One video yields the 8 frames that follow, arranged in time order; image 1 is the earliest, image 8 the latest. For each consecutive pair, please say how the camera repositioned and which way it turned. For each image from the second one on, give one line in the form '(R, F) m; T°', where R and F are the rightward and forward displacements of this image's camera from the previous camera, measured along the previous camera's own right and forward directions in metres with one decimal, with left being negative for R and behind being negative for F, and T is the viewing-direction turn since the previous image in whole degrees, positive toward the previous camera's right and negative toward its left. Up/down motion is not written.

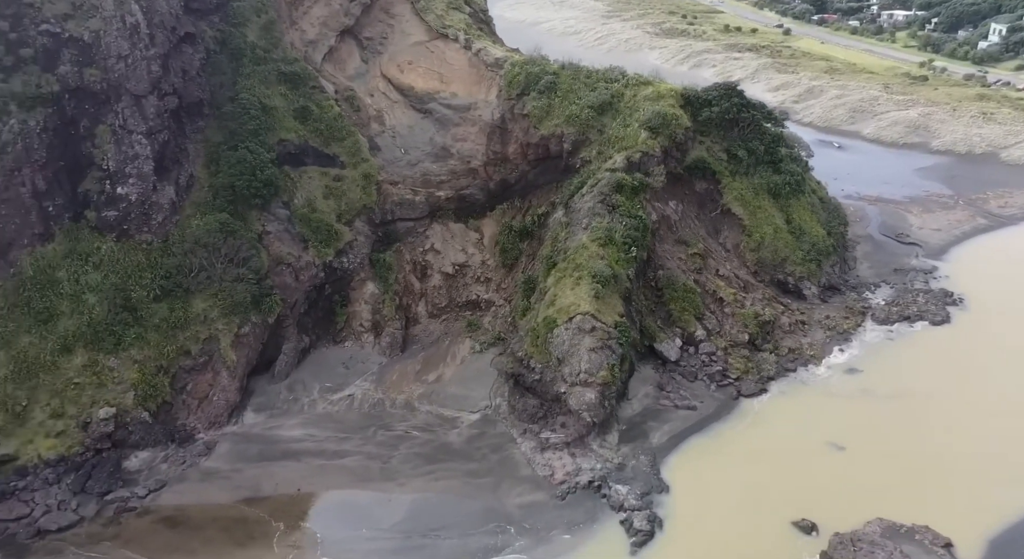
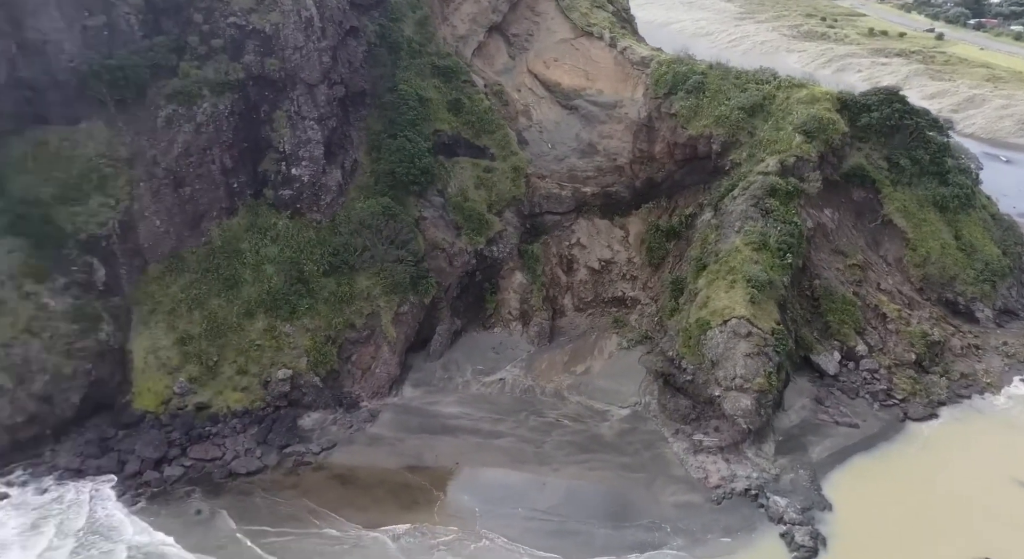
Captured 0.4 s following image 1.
(-1.0, -0.2) m; -9°
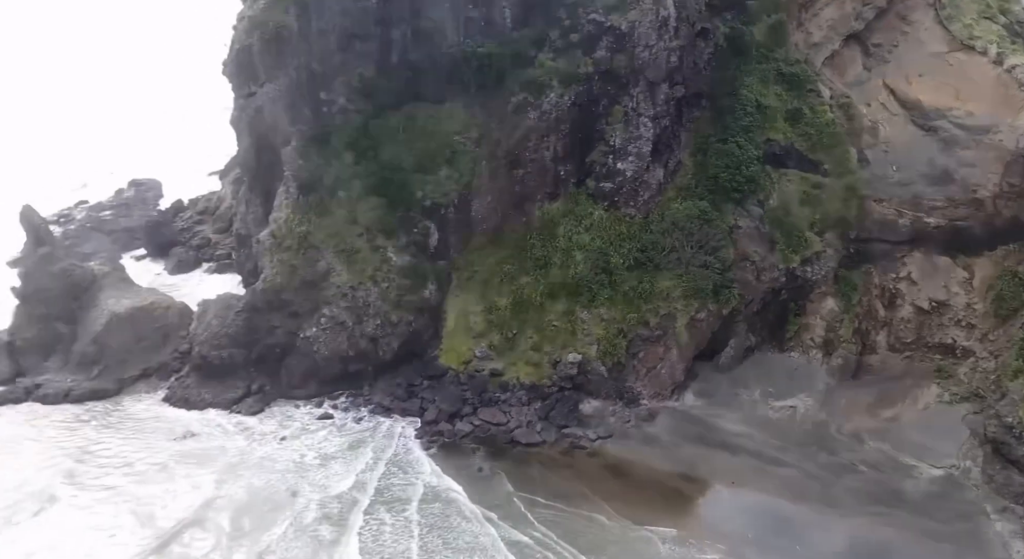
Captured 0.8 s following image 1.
(-1.1, -0.3) m; -20°
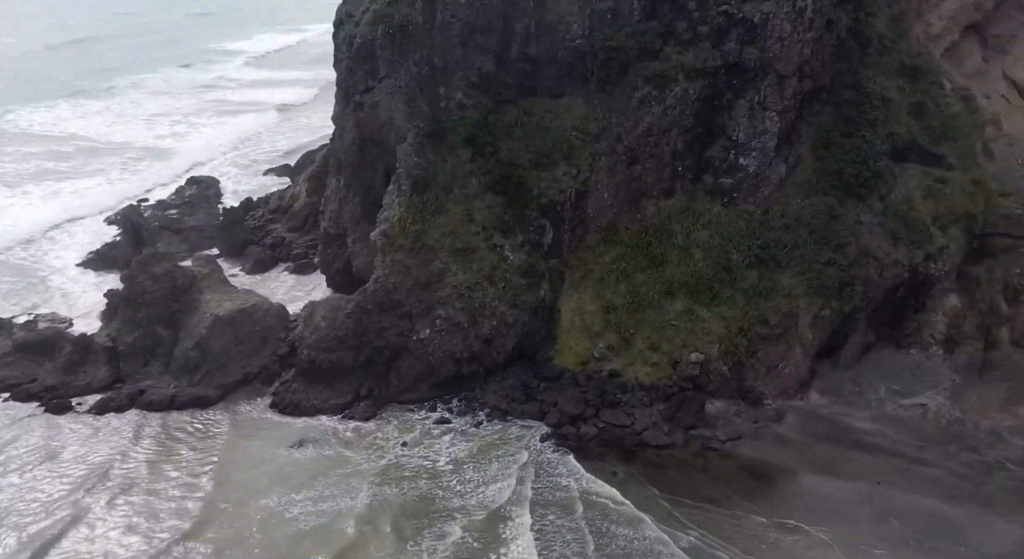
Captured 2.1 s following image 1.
(-2.9, +0.4) m; 0°
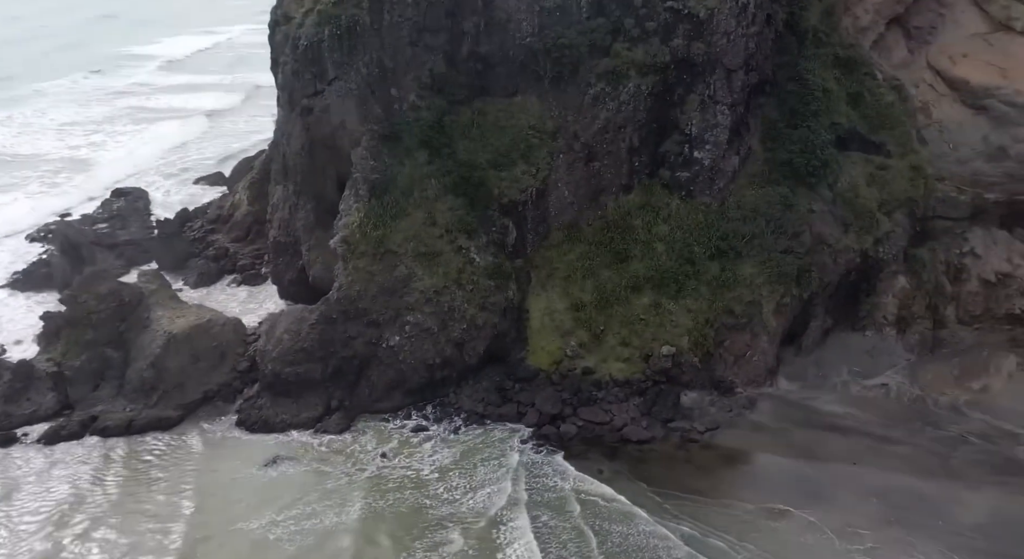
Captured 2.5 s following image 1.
(-1.0, +0.3) m; +6°
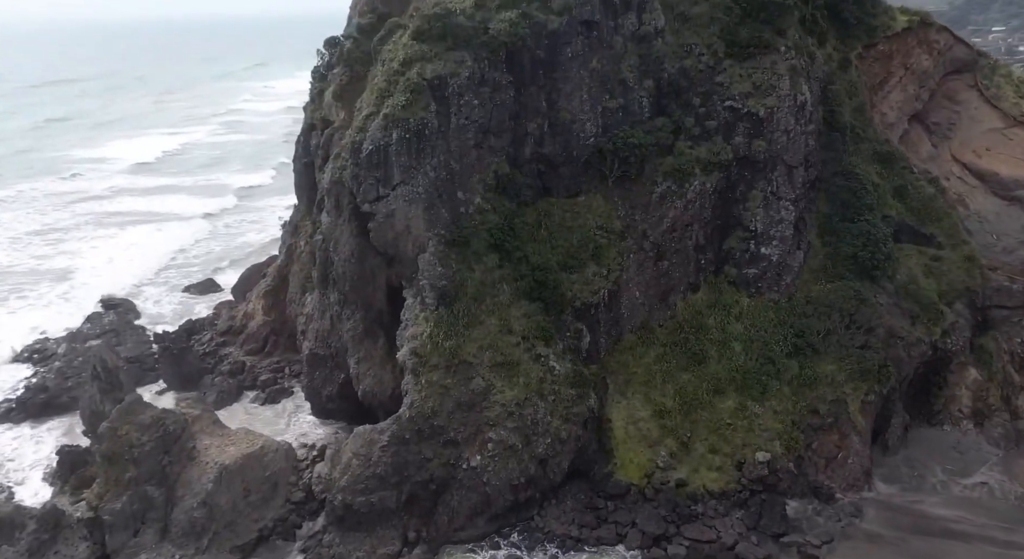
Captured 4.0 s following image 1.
(-3.2, +1.1) m; +5°
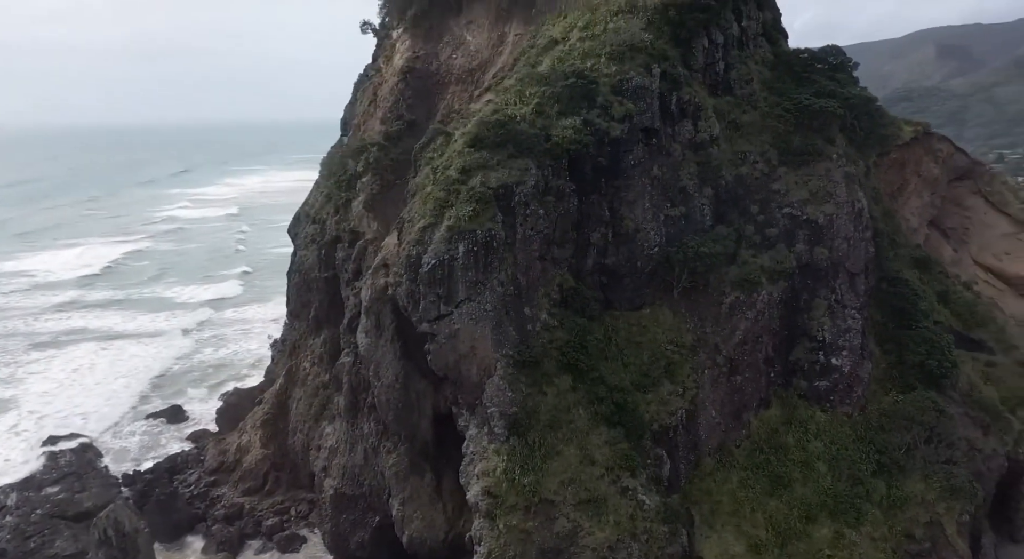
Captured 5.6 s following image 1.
(-3.2, +1.7) m; +6°
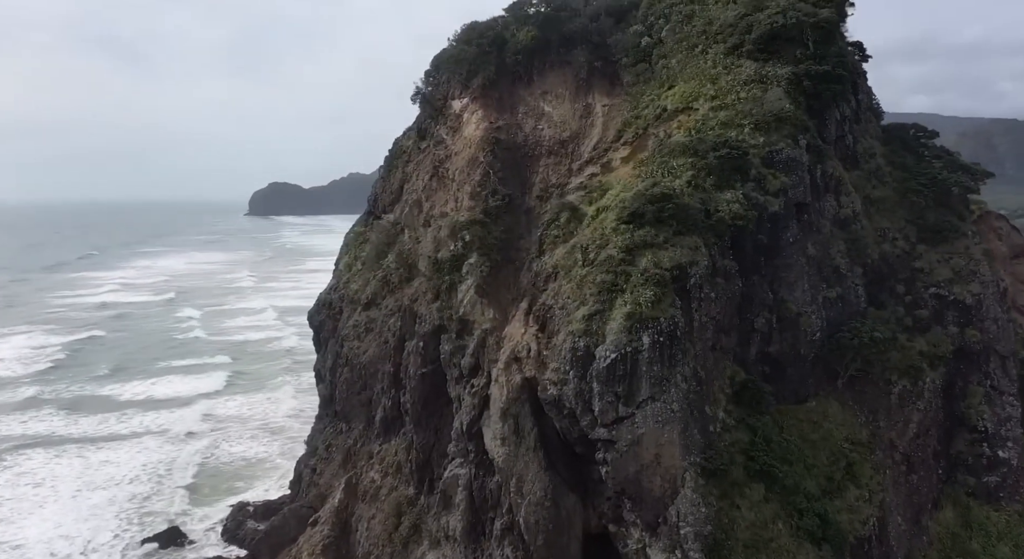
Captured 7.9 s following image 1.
(-5.0, +2.5) m; +7°
